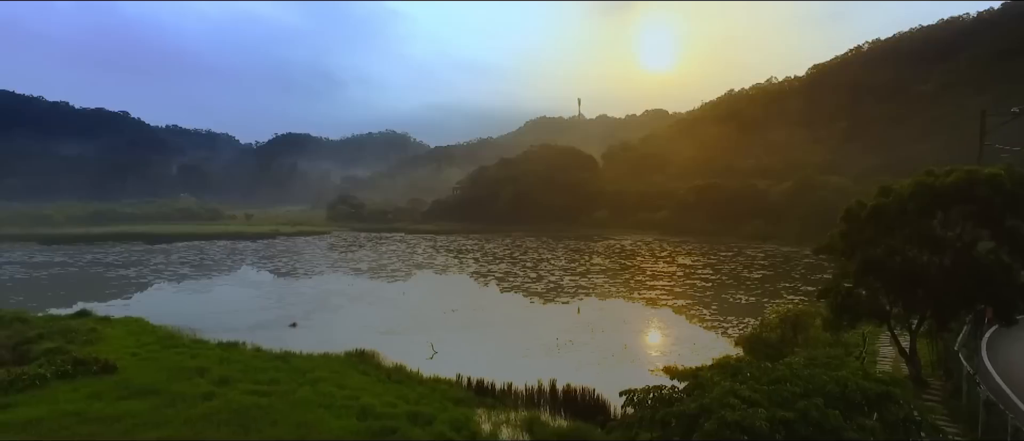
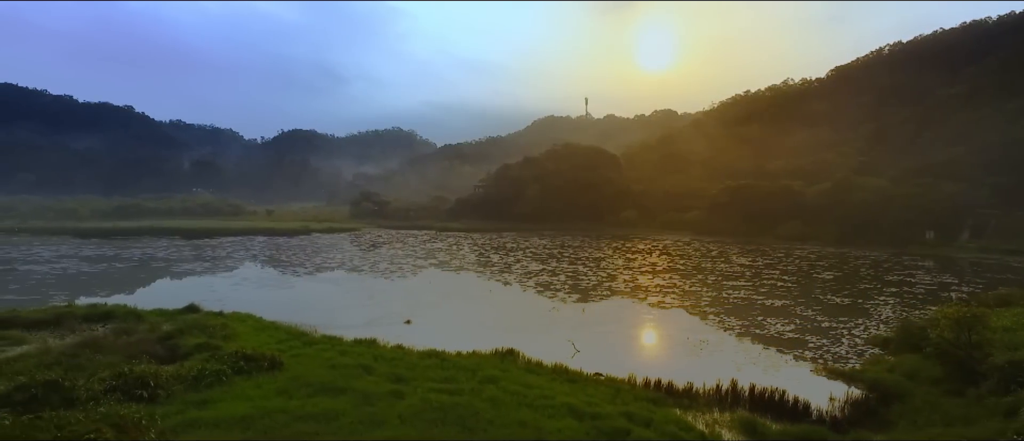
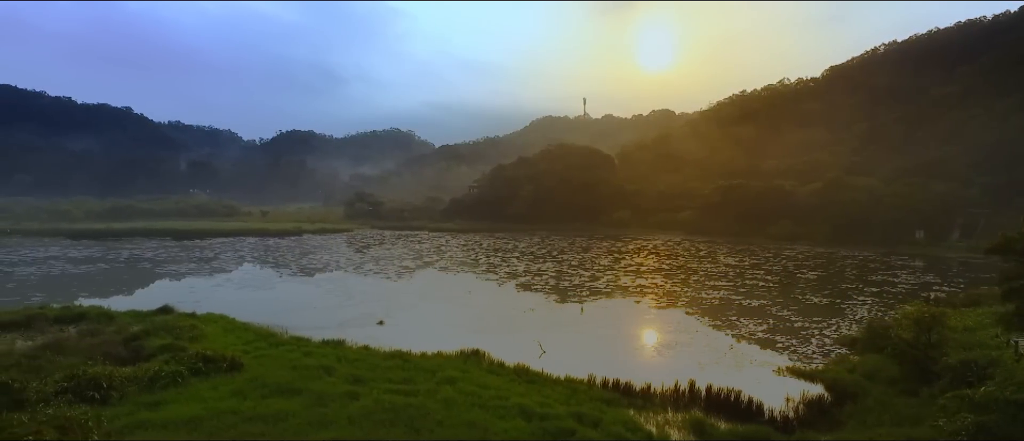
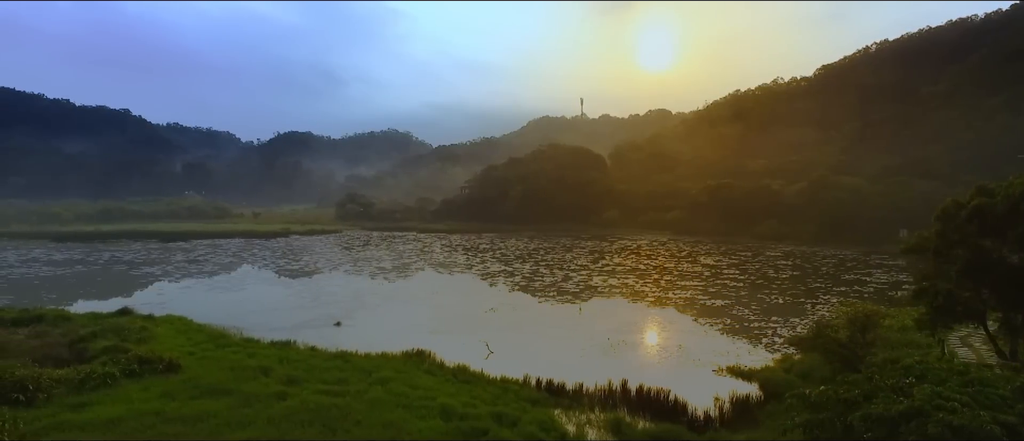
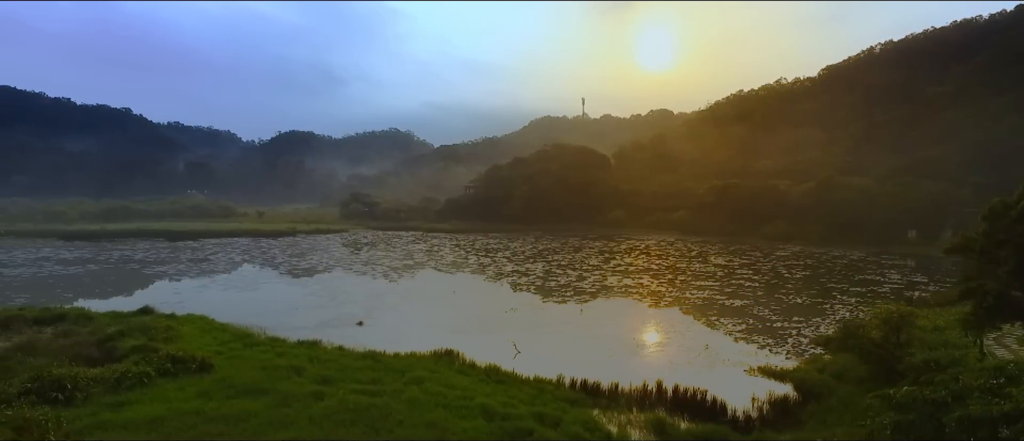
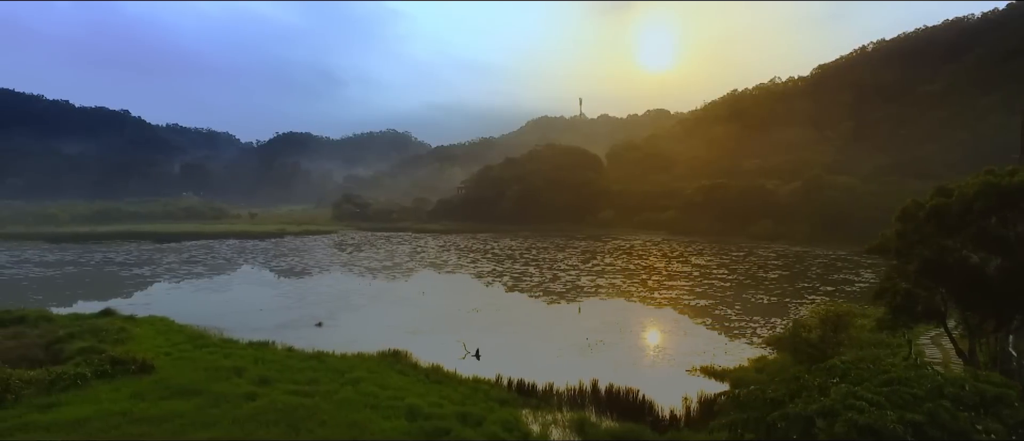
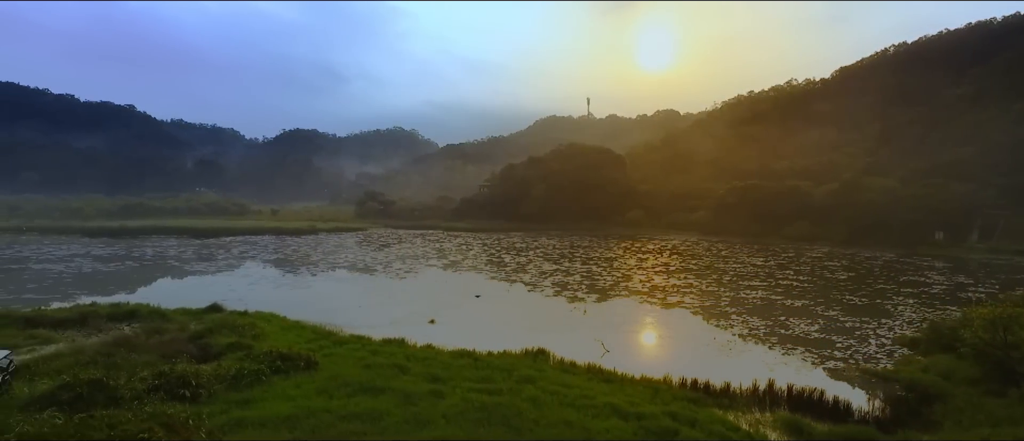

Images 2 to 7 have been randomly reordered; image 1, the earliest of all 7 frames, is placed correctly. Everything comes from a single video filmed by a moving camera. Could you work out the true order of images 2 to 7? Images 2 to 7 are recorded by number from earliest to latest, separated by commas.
6, 4, 5, 3, 2, 7
